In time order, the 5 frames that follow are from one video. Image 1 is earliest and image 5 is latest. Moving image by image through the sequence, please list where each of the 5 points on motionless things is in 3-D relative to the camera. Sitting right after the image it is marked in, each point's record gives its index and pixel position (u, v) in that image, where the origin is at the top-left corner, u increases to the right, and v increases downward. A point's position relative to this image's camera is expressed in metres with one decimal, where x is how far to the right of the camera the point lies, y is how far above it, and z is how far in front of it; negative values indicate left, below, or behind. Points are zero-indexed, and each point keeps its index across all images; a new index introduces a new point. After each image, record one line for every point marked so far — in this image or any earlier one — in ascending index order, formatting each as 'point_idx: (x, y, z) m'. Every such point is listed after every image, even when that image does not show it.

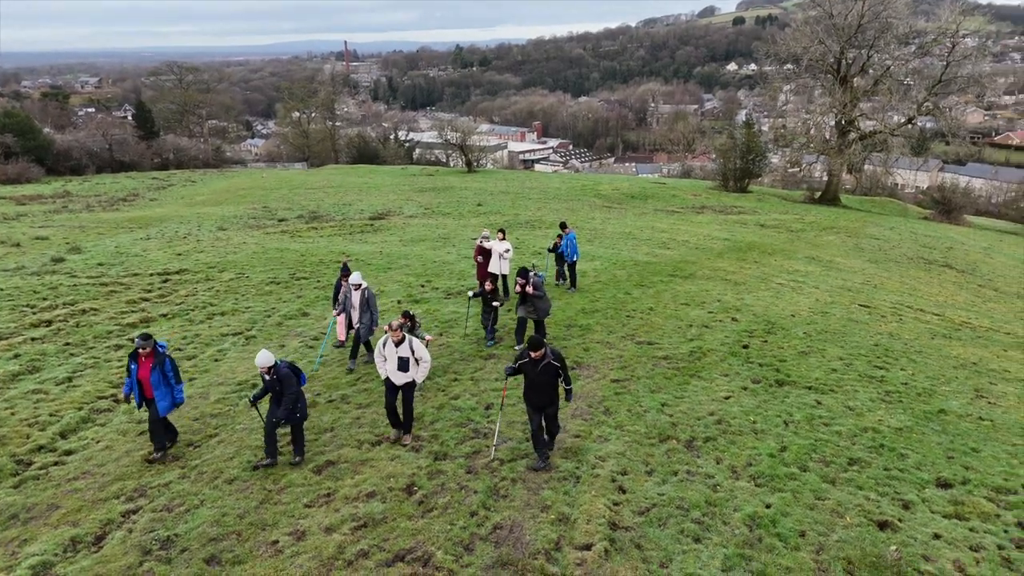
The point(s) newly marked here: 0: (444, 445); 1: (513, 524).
0: (-1.1, -2.4, +11.2) m
1: (0.0, -3.0, +9.2) m
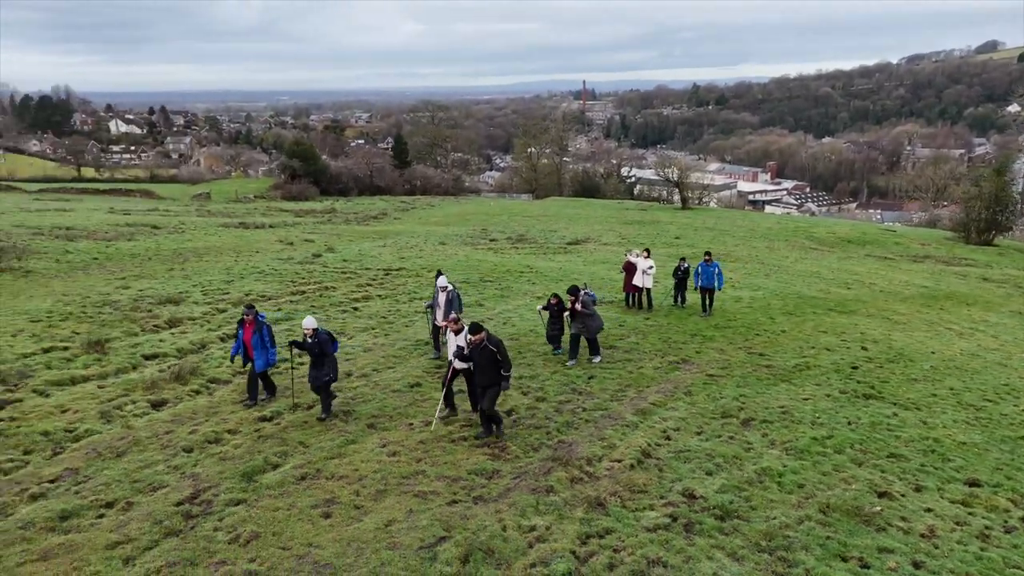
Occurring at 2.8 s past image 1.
0: (+0.7, -2.2, +15.0) m
1: (+1.1, -2.7, +12.7) m
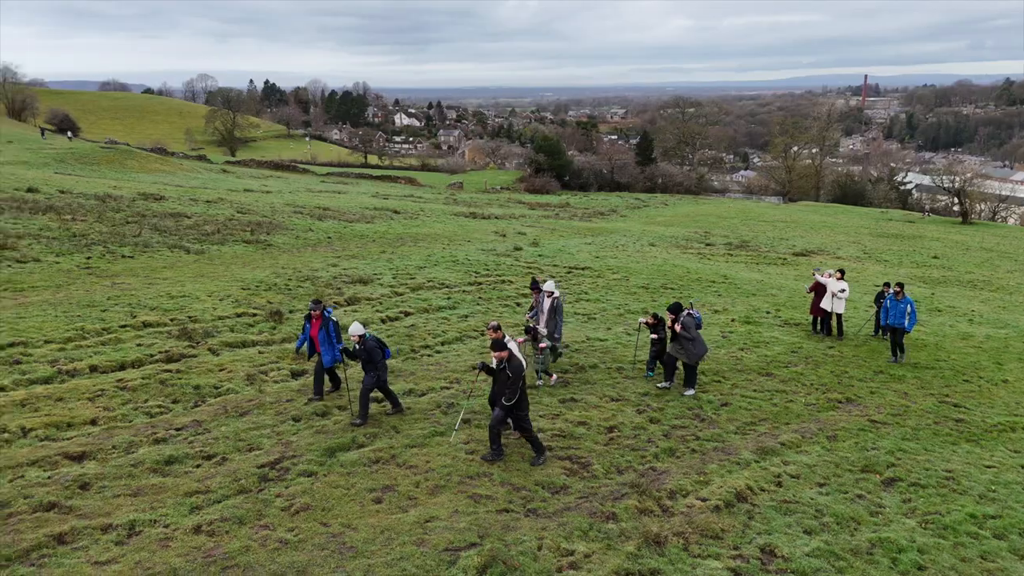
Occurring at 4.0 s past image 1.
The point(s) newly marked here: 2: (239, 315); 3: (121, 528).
0: (+2.9, -2.5, +14.2) m
1: (+2.5, -3.0, +11.9) m
2: (-6.7, -0.7, +17.9) m
3: (-4.7, -2.9, +8.7) m
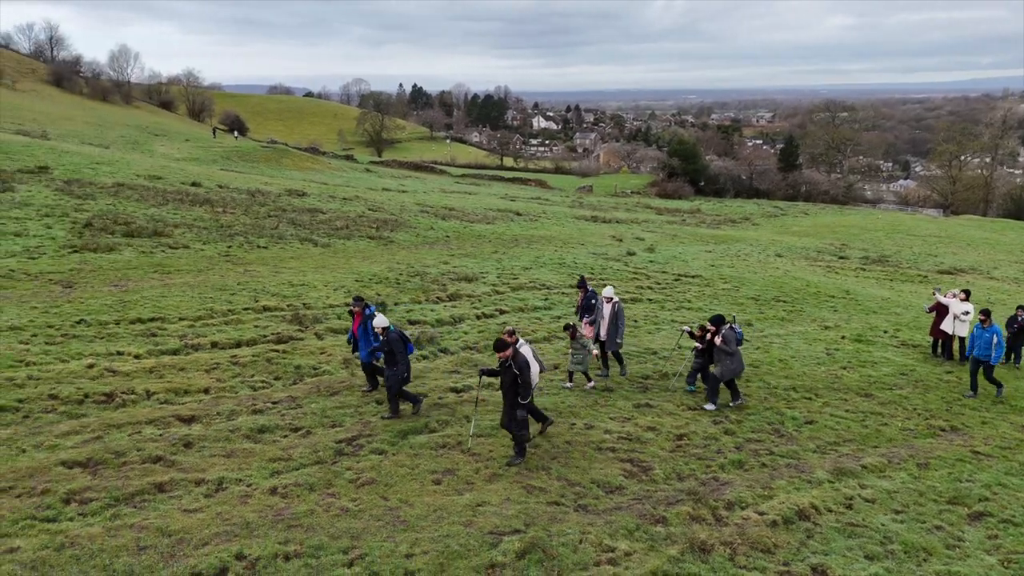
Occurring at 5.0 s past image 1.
0: (+4.4, -2.7, +14.0) m
1: (+3.5, -3.1, +11.8) m
2: (-4.4, -0.4, +19.4) m
3: (-4.1, -2.6, +10.0) m
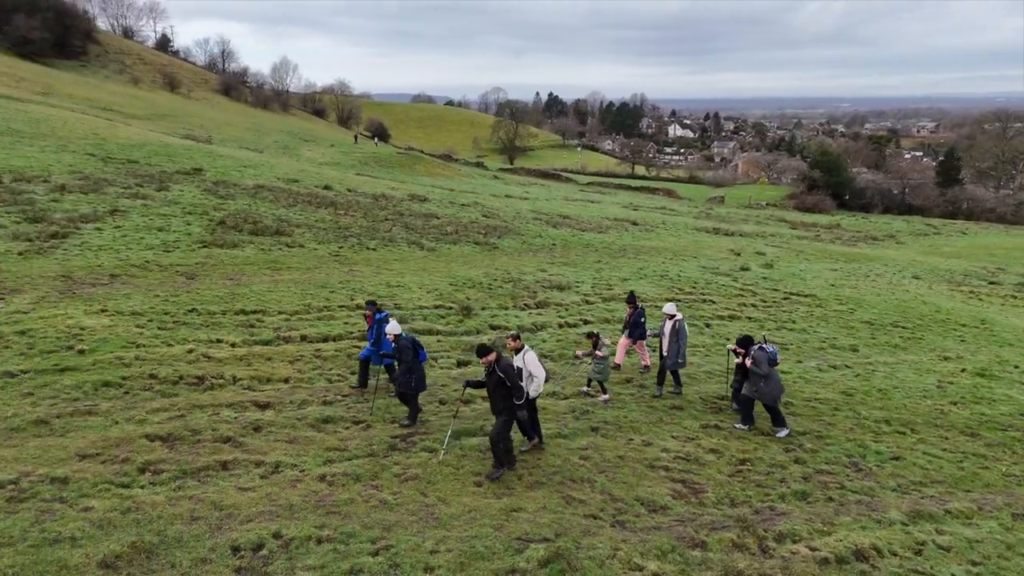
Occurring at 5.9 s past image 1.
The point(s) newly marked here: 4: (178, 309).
0: (+5.5, -3.1, +13.2) m
1: (+4.2, -3.5, +11.2) m
2: (-2.1, -0.5, +20.1) m
3: (-3.6, -2.6, +10.8) m
4: (-7.7, -0.5, +16.9) m
